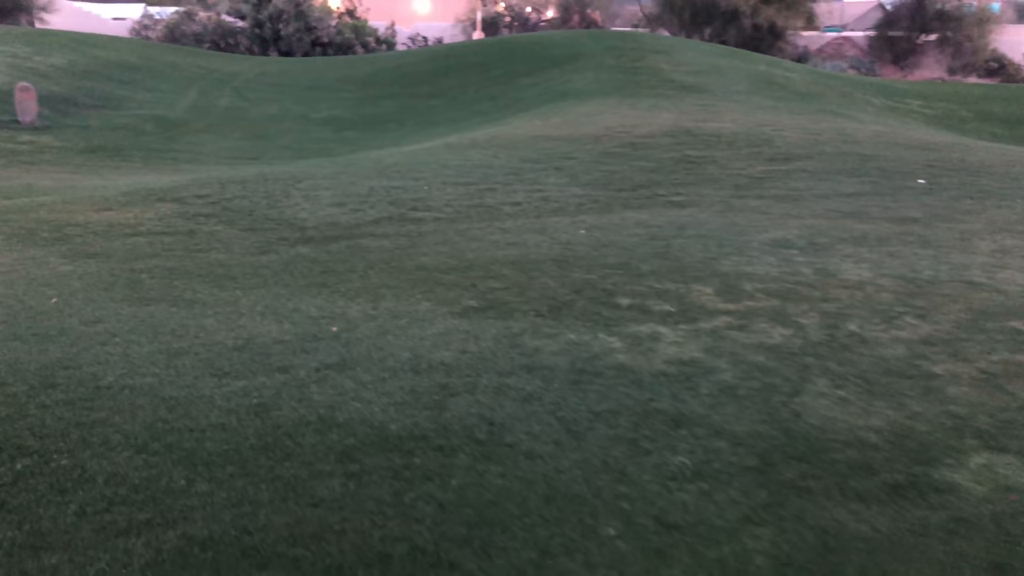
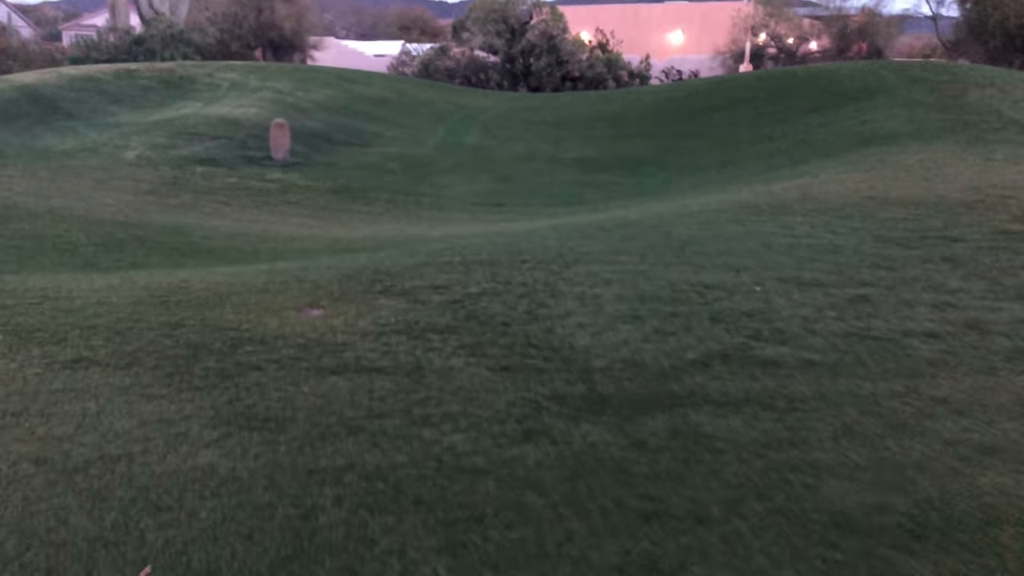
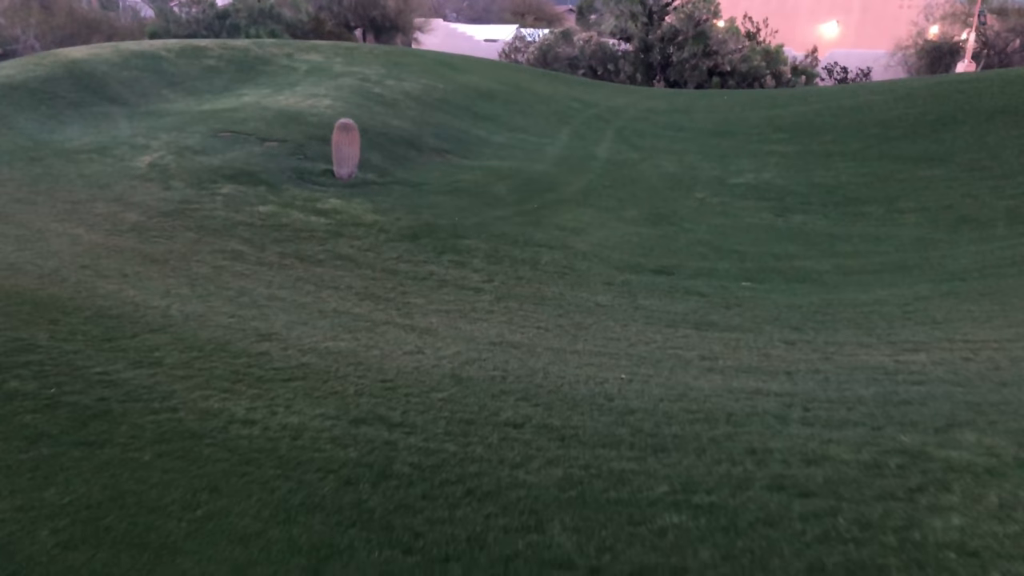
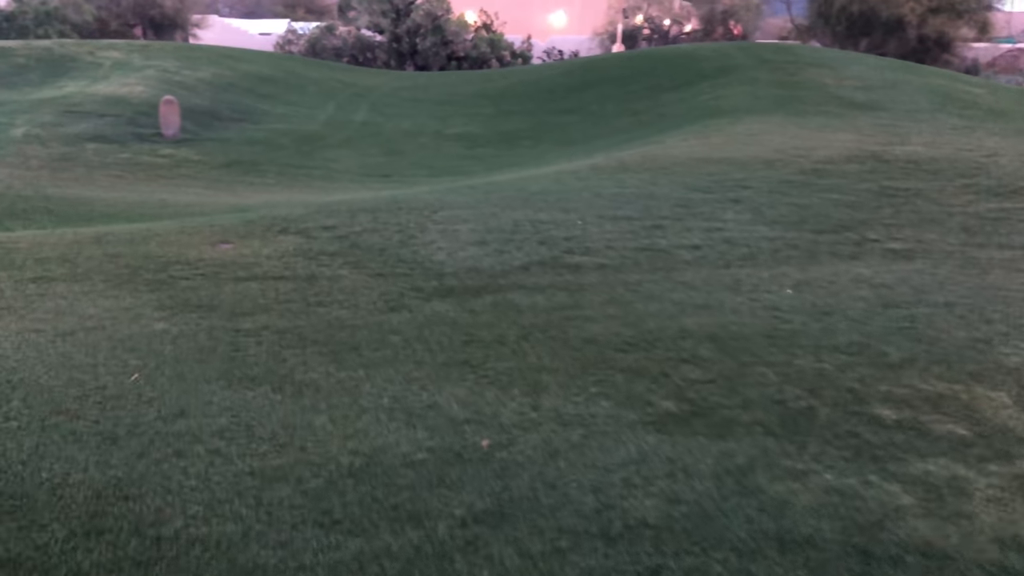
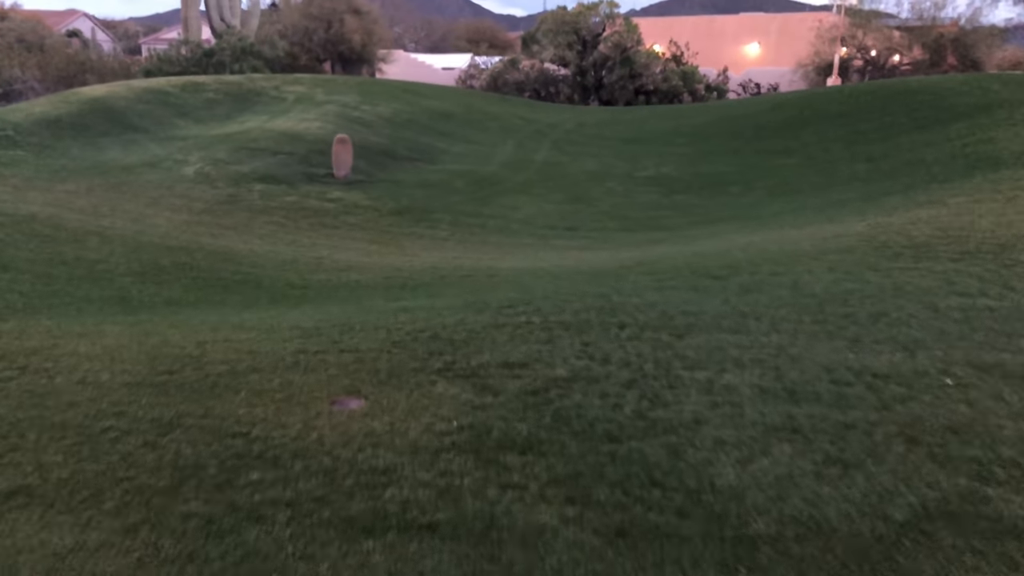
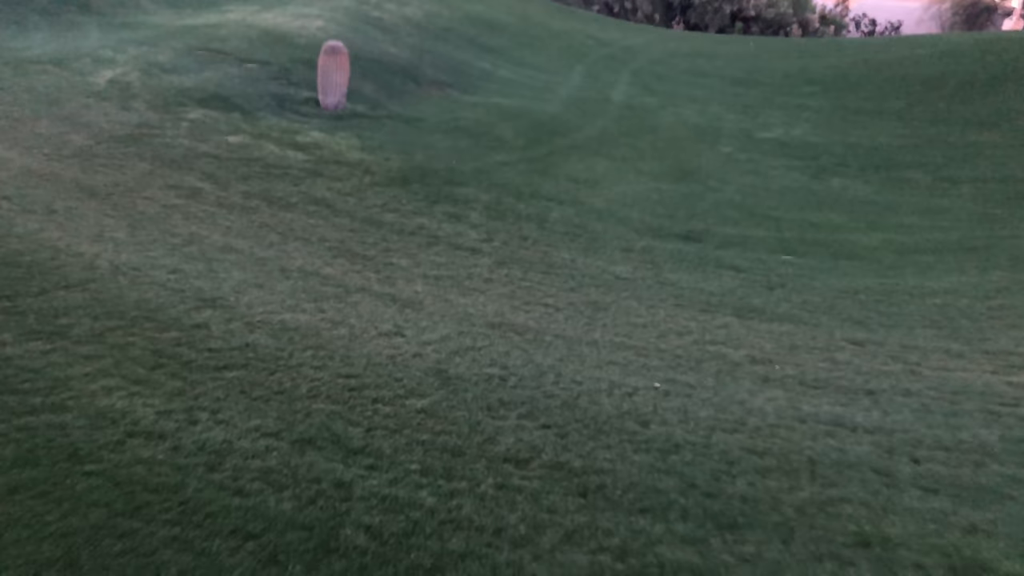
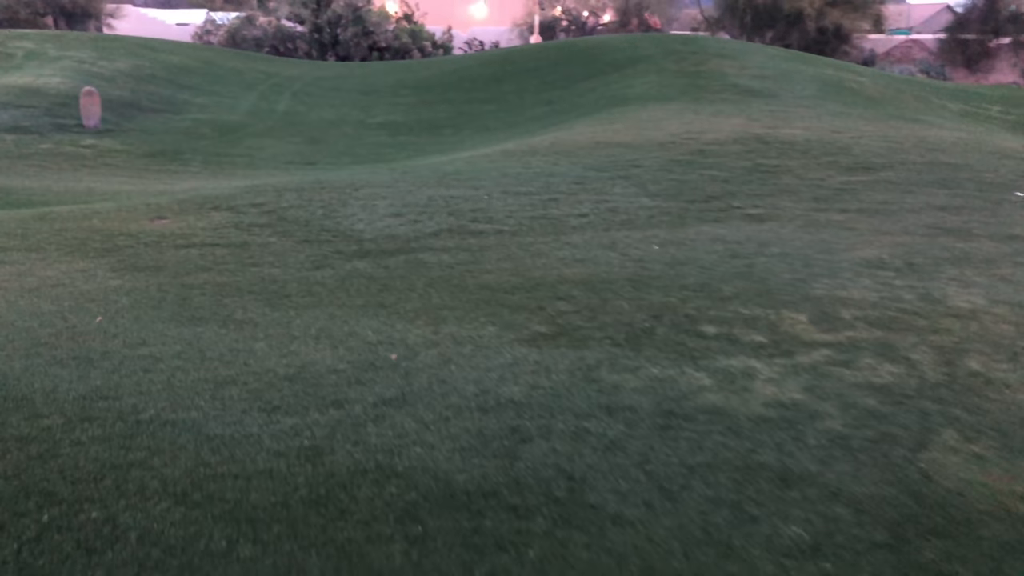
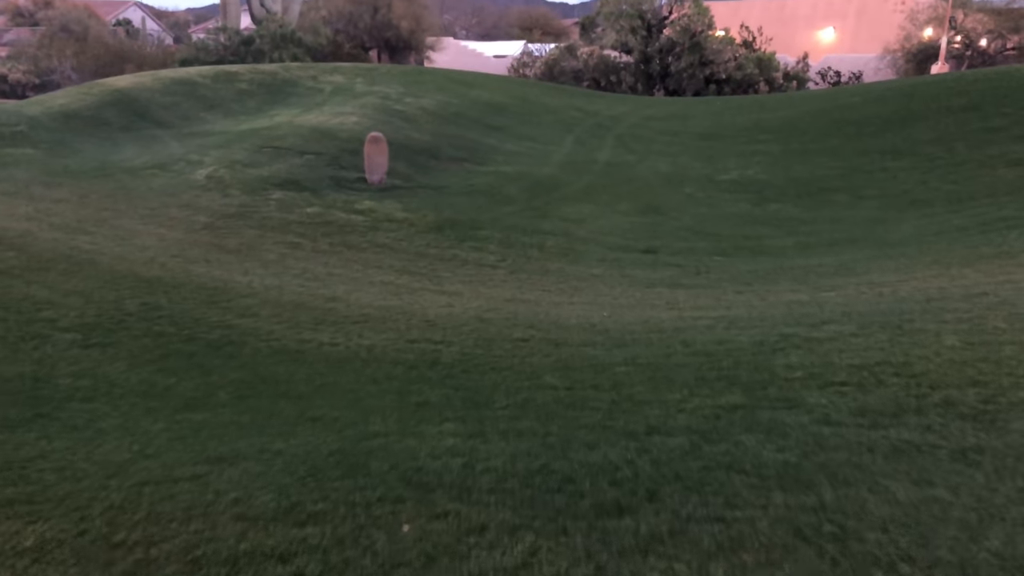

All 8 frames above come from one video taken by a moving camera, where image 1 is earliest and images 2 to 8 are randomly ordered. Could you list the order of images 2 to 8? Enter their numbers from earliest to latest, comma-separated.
7, 4, 2, 5, 8, 3, 6
